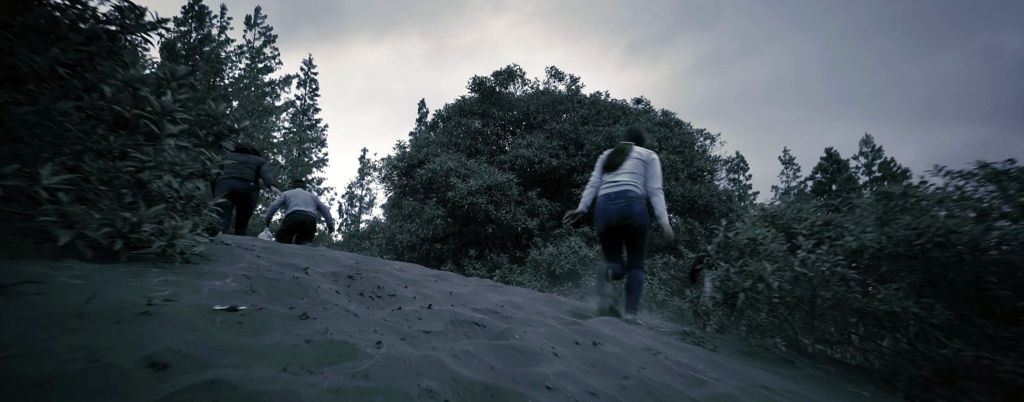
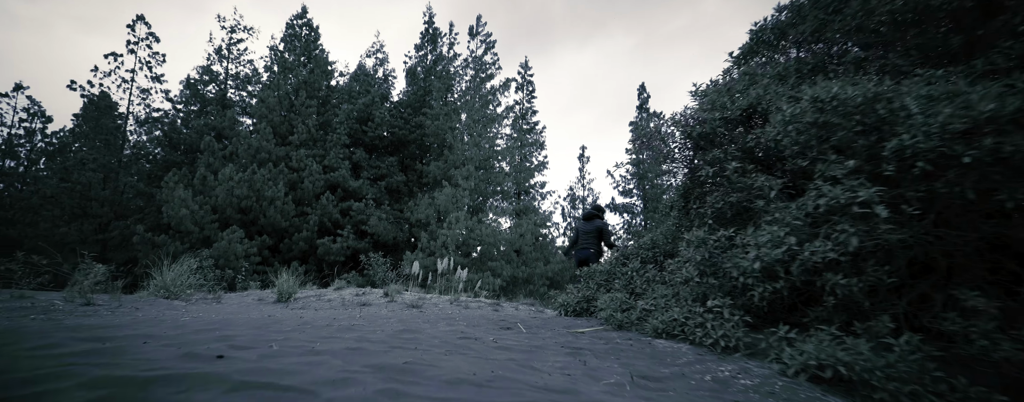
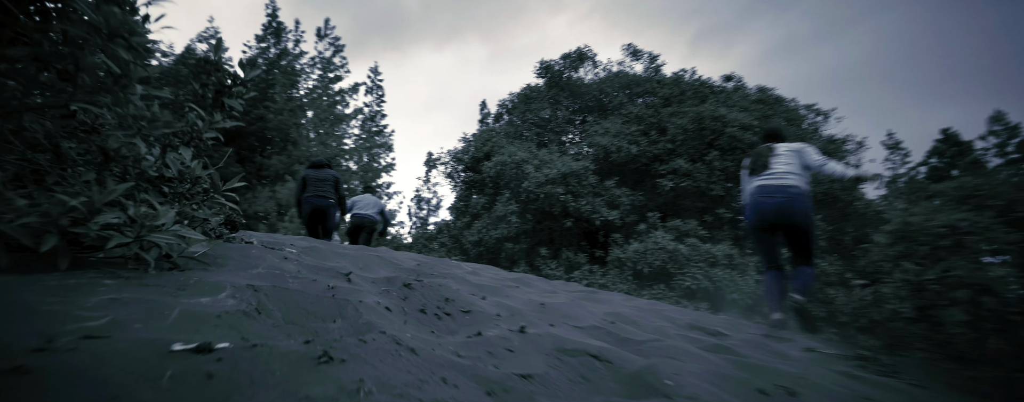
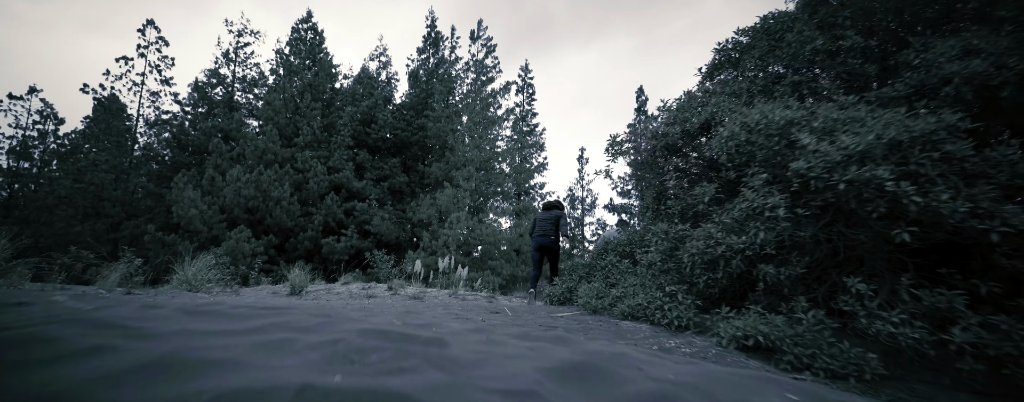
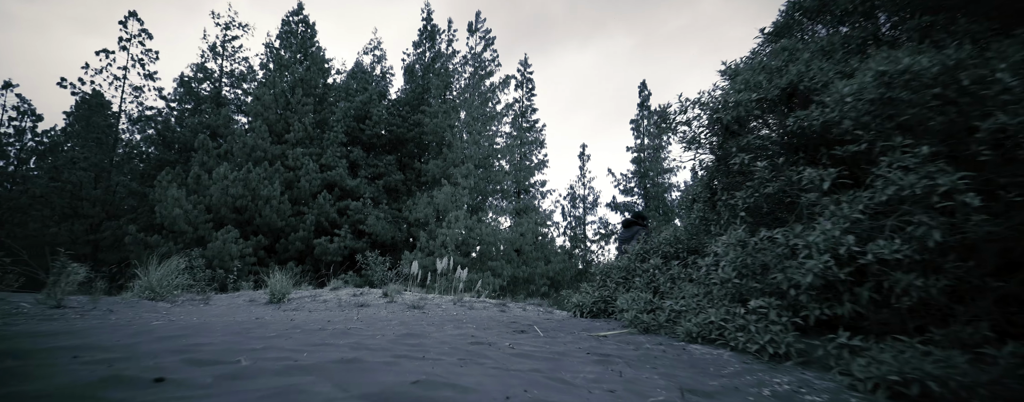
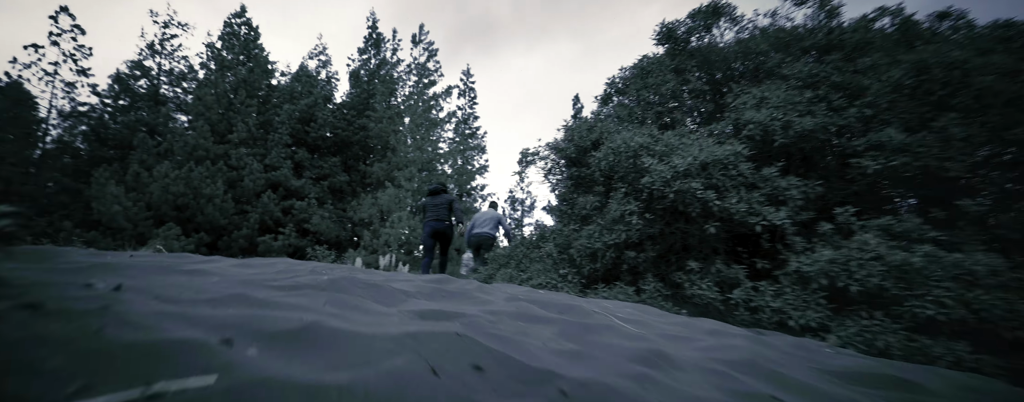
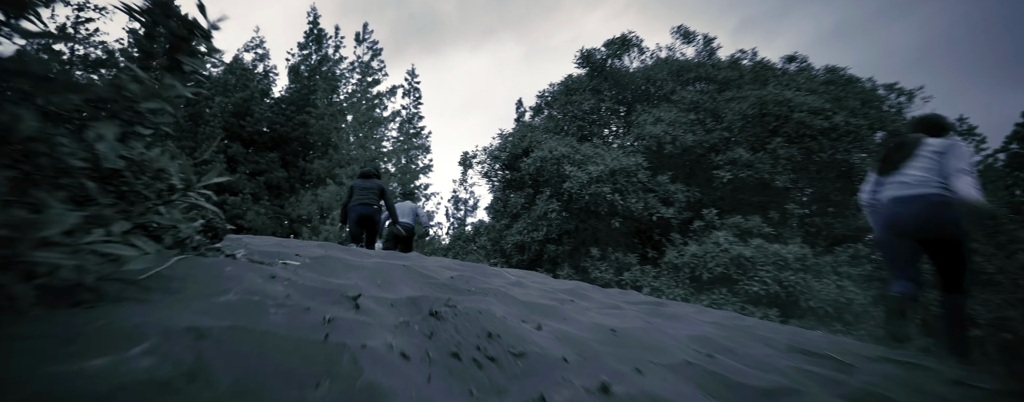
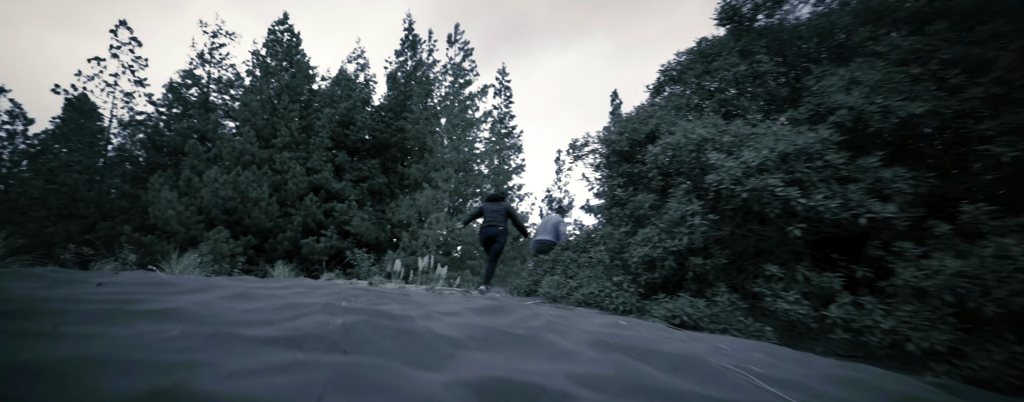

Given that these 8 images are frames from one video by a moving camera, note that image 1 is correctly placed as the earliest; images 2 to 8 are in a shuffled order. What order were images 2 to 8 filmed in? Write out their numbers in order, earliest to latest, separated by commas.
3, 7, 6, 8, 4, 2, 5
